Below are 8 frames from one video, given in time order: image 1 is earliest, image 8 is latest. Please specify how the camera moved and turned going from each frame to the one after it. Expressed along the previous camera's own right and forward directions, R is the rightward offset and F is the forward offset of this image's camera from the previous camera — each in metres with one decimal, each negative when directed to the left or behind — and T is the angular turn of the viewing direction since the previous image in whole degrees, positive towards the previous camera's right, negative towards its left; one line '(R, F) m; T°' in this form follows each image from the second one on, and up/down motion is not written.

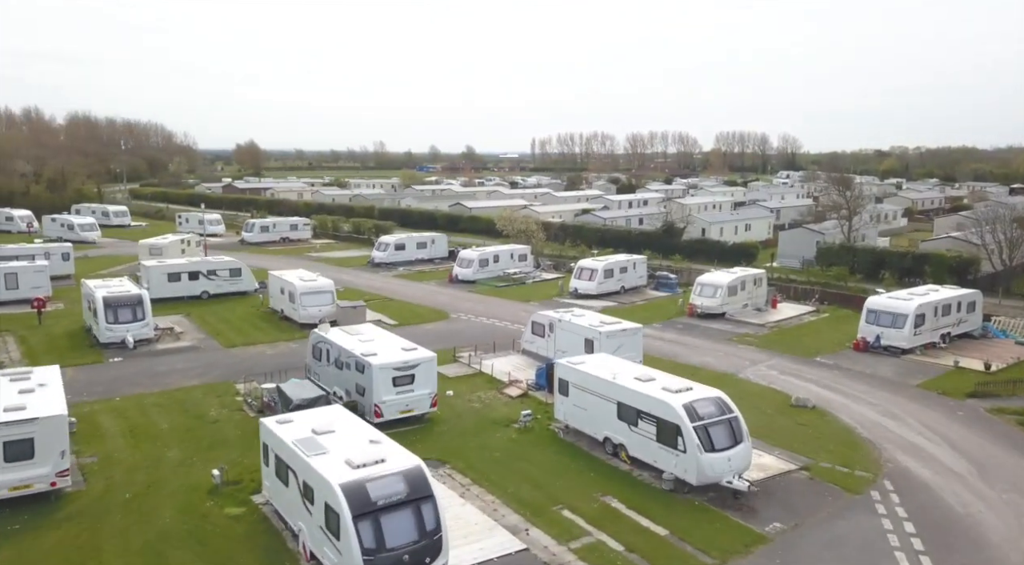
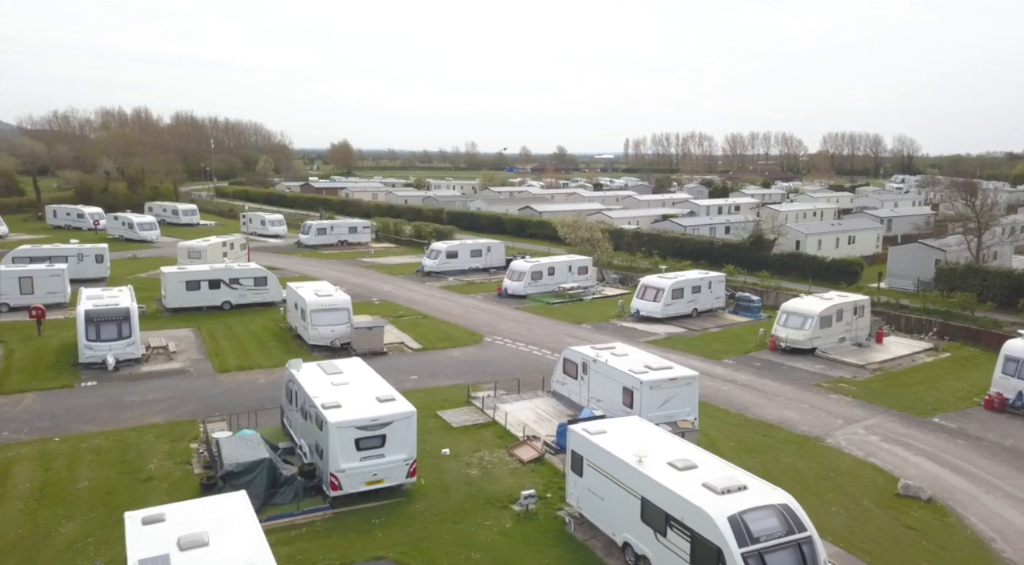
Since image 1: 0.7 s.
(+1.6, +4.3) m; -7°
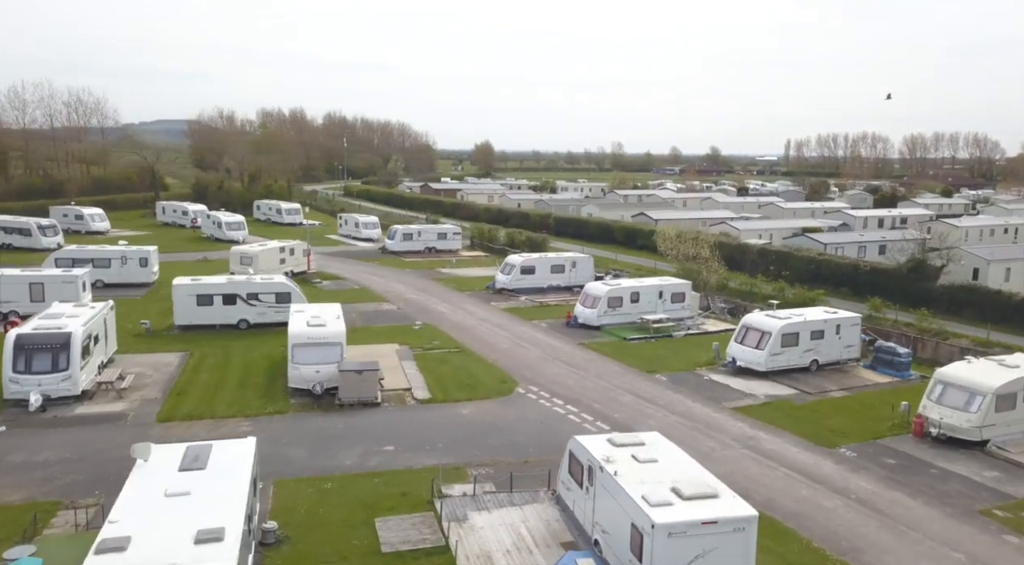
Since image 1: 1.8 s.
(+2.8, +6.3) m; -11°
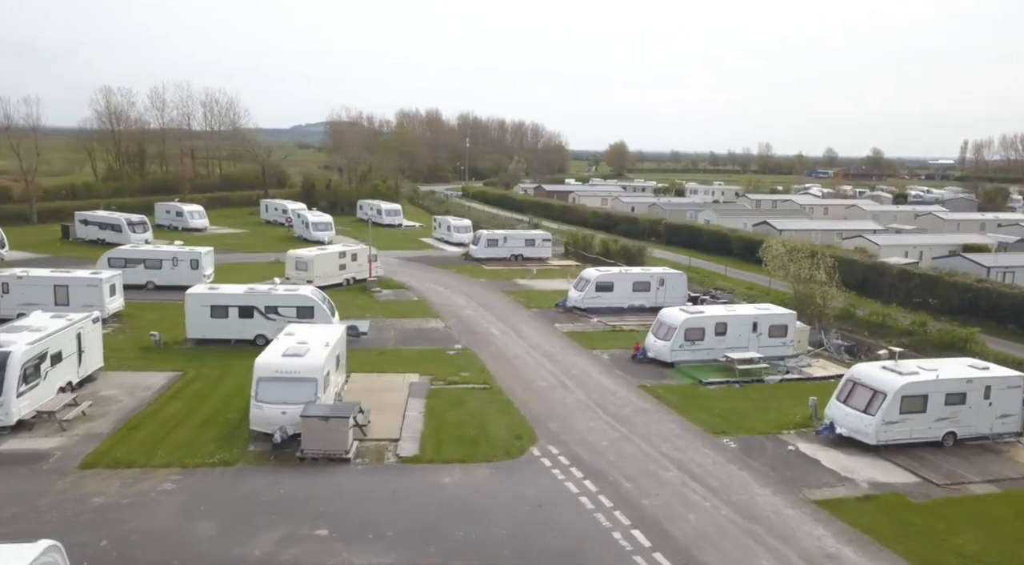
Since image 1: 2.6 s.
(+2.6, +4.6) m; -11°
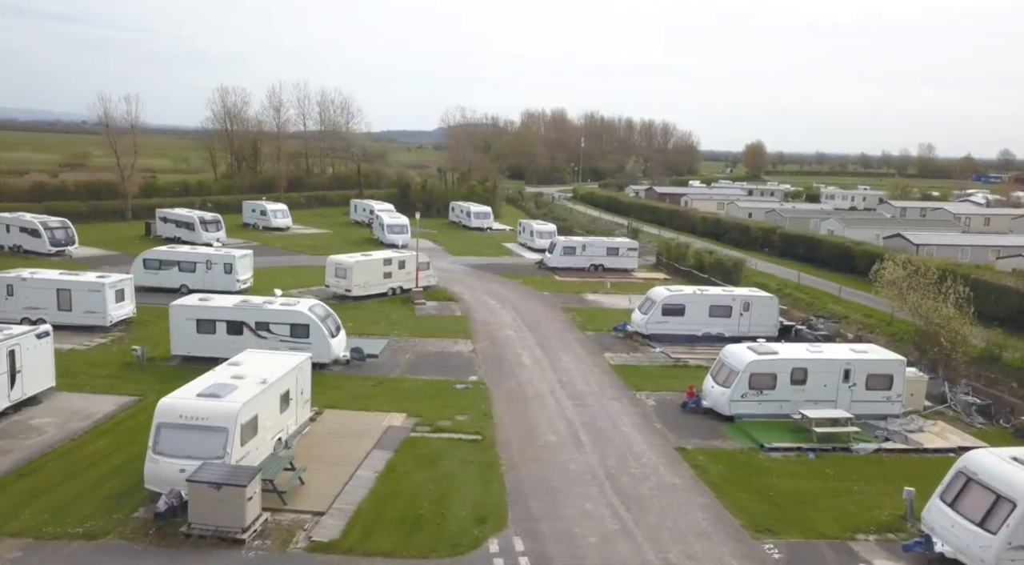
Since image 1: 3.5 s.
(+2.8, +4.3) m; -10°
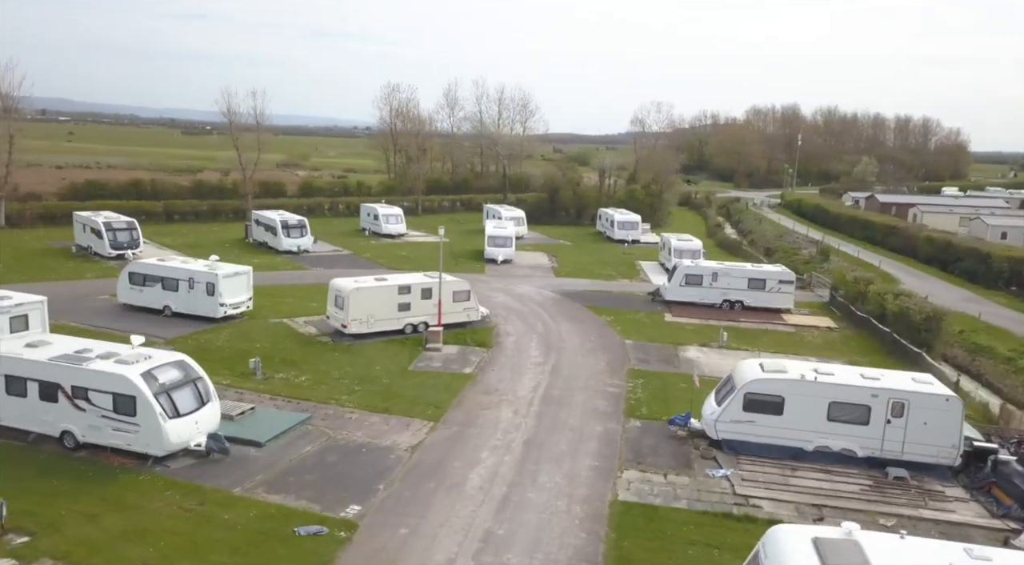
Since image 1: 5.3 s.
(+5.1, +9.3) m; -18°
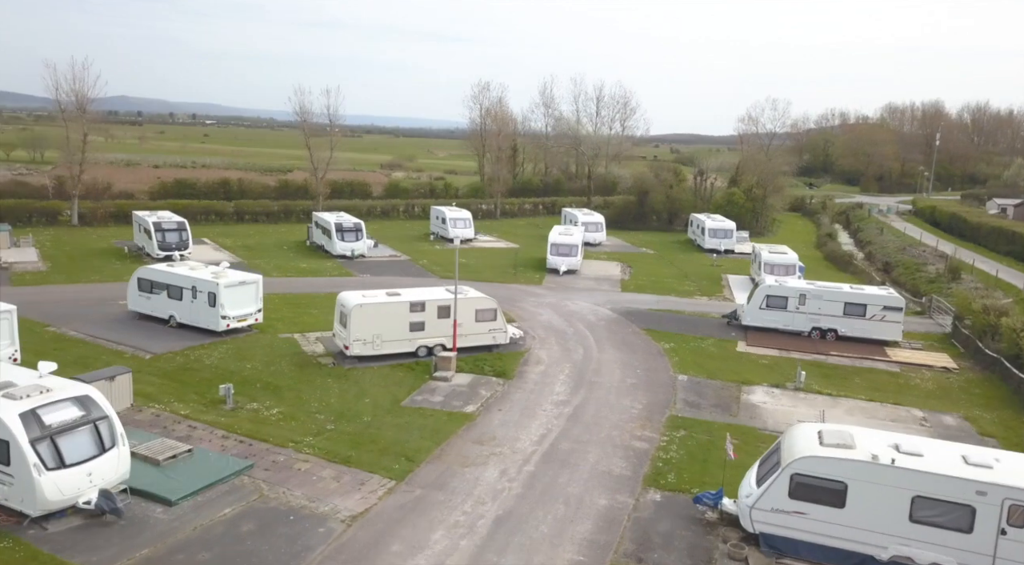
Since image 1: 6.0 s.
(+2.3, +3.6) m; -9°
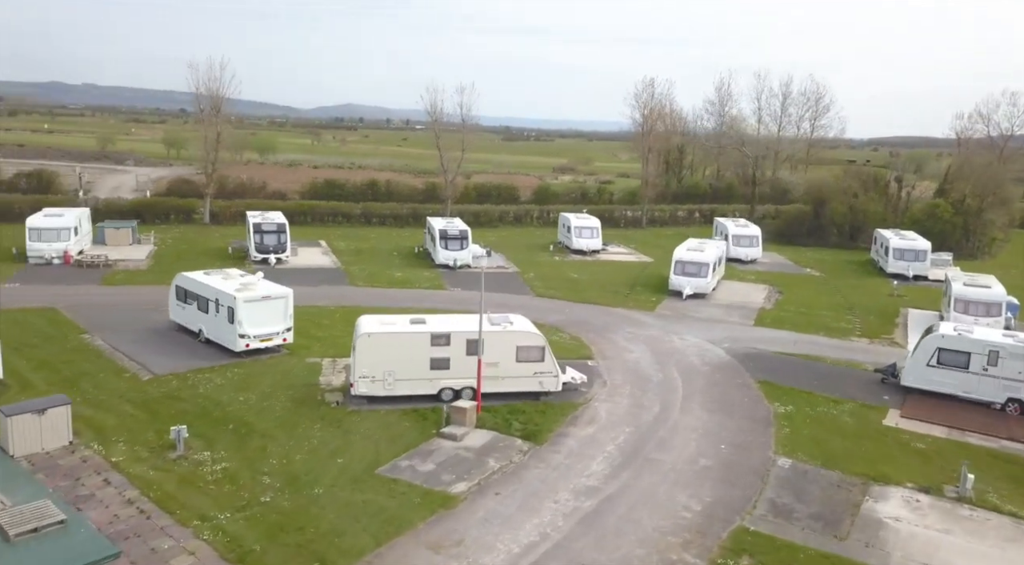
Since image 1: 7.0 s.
(+3.1, +4.9) m; -15°
